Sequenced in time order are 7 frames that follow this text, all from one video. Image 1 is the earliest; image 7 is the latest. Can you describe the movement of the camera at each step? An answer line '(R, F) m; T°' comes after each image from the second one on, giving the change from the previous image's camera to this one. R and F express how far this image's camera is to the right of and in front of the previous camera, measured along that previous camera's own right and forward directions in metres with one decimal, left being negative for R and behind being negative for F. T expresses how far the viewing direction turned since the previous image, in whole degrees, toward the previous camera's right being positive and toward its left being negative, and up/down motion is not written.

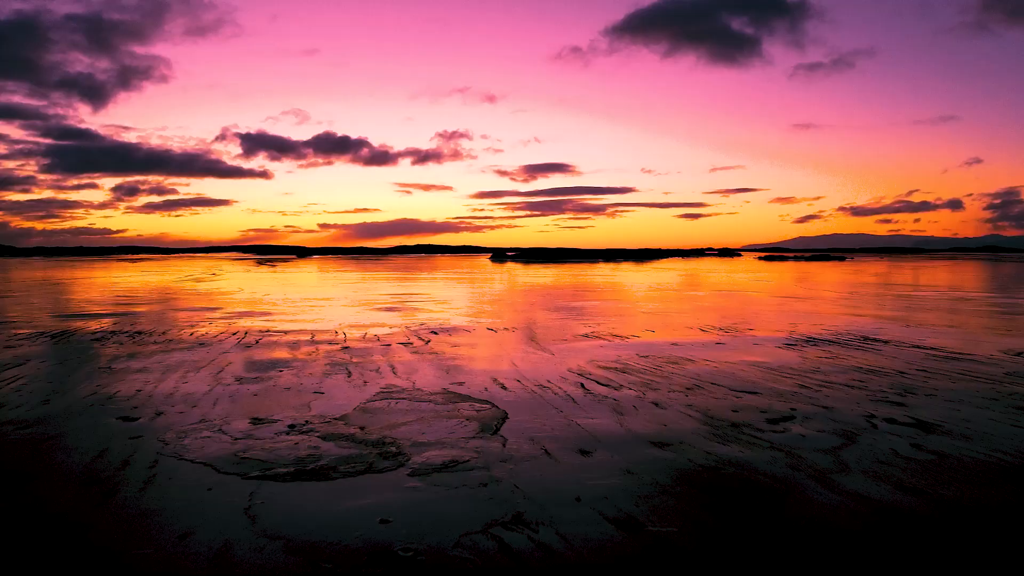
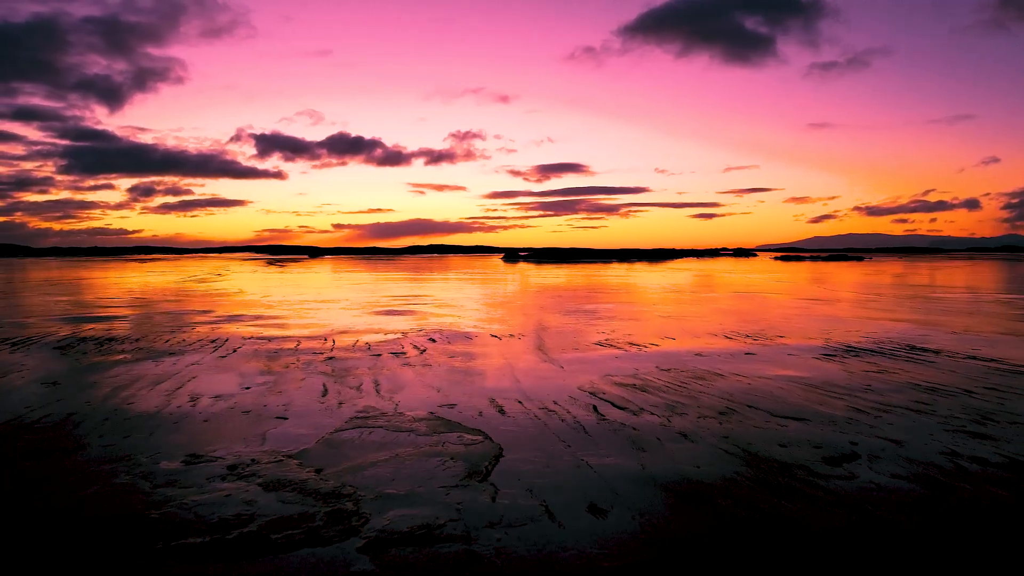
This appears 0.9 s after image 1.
(+0.2, +1.6) m; -1°
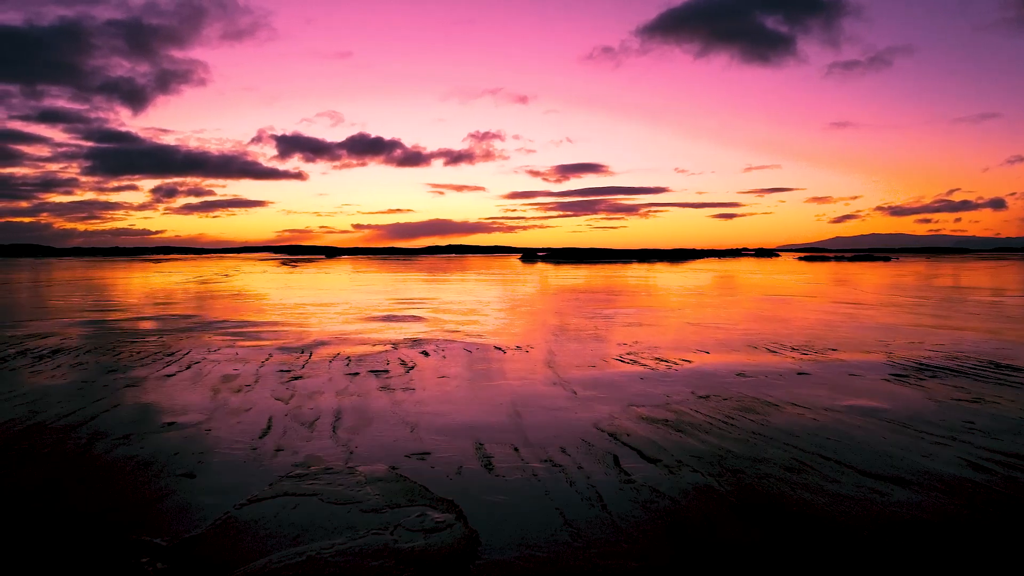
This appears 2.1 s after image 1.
(+0.3, +2.3) m; -2°
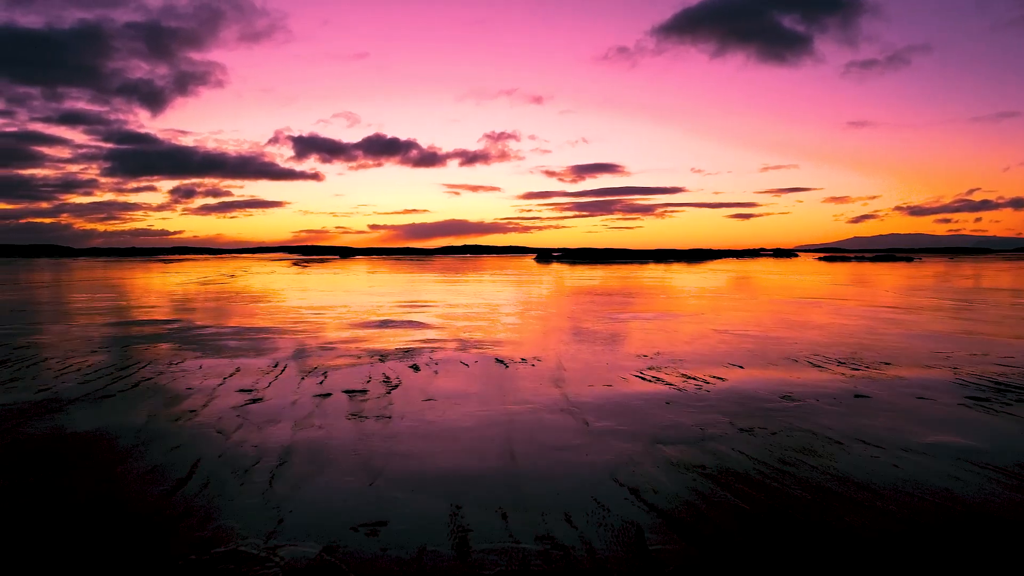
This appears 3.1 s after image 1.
(+0.3, +1.8) m; -2°
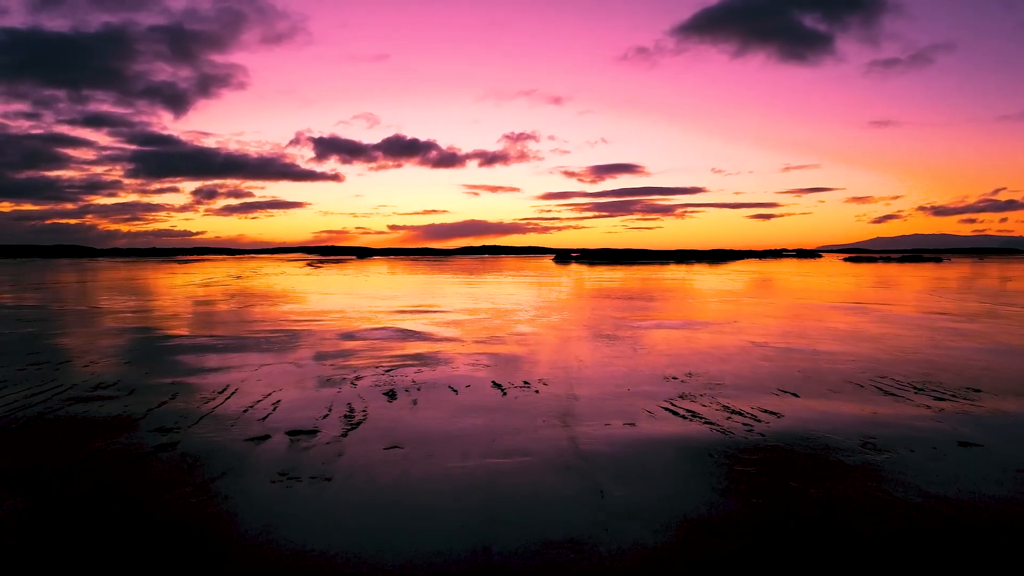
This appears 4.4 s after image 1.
(+0.4, +2.3) m; -2°
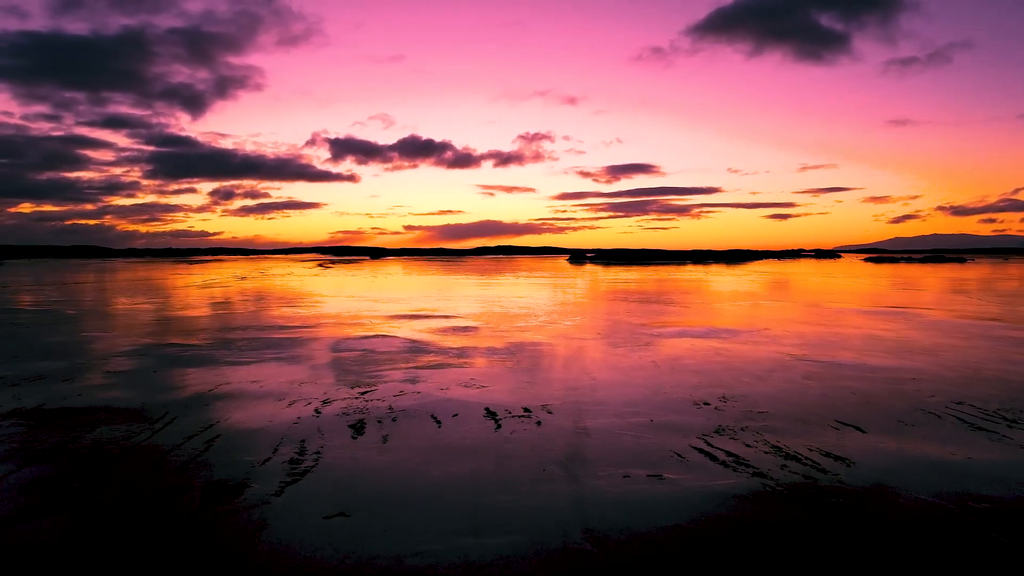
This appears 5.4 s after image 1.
(+0.3, +1.9) m; -2°
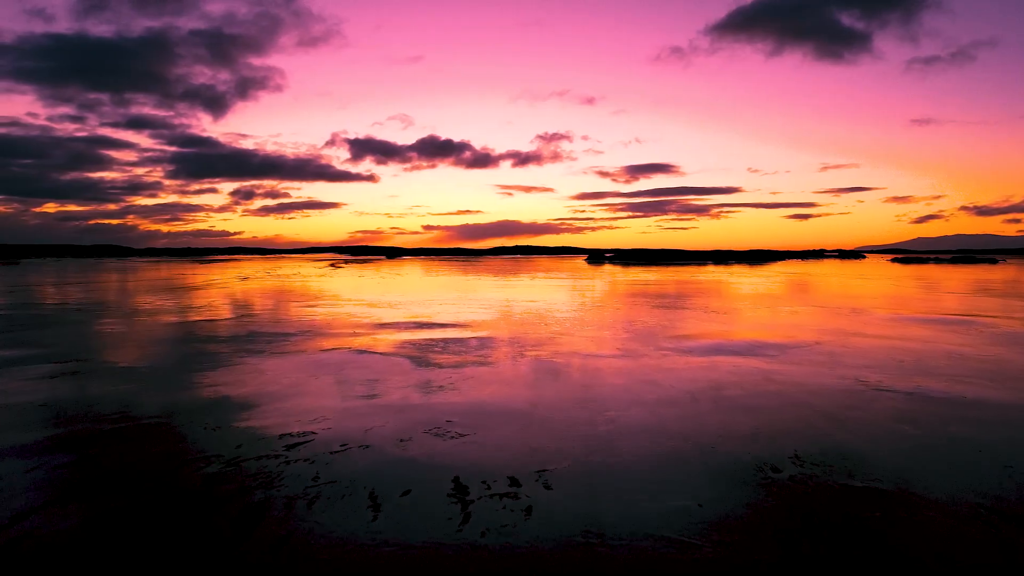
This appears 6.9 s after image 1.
(+0.2, +2.4) m; -2°
